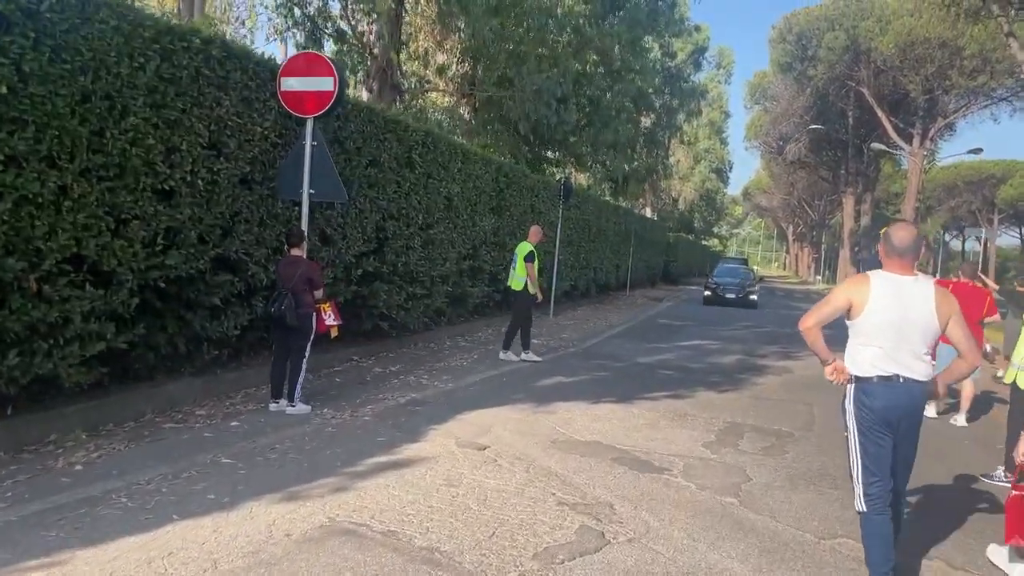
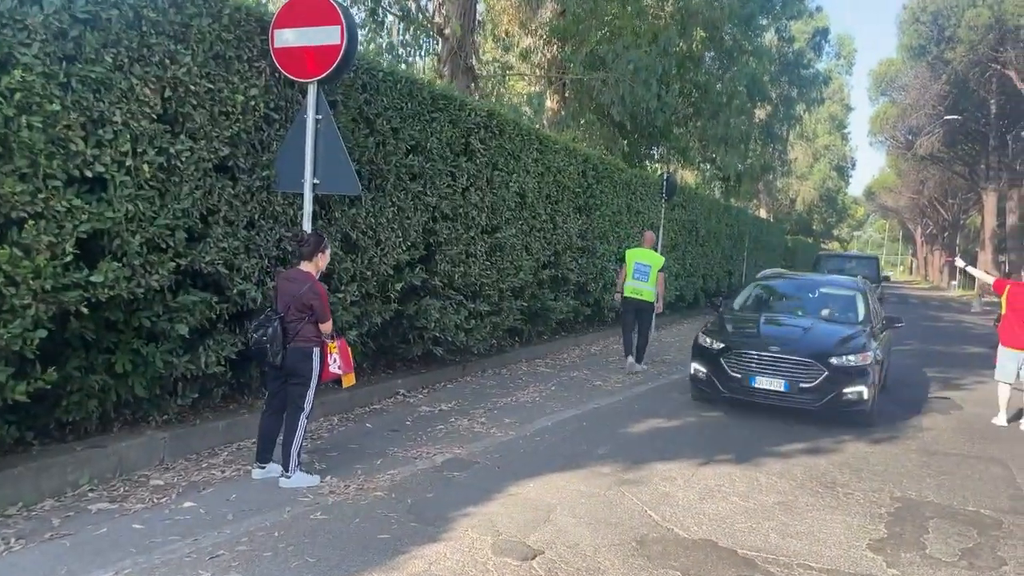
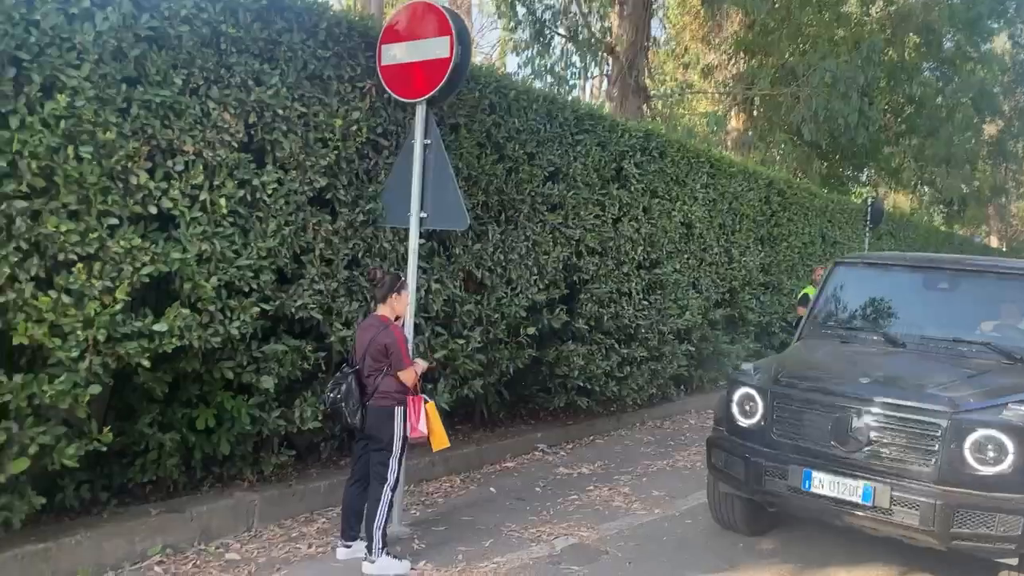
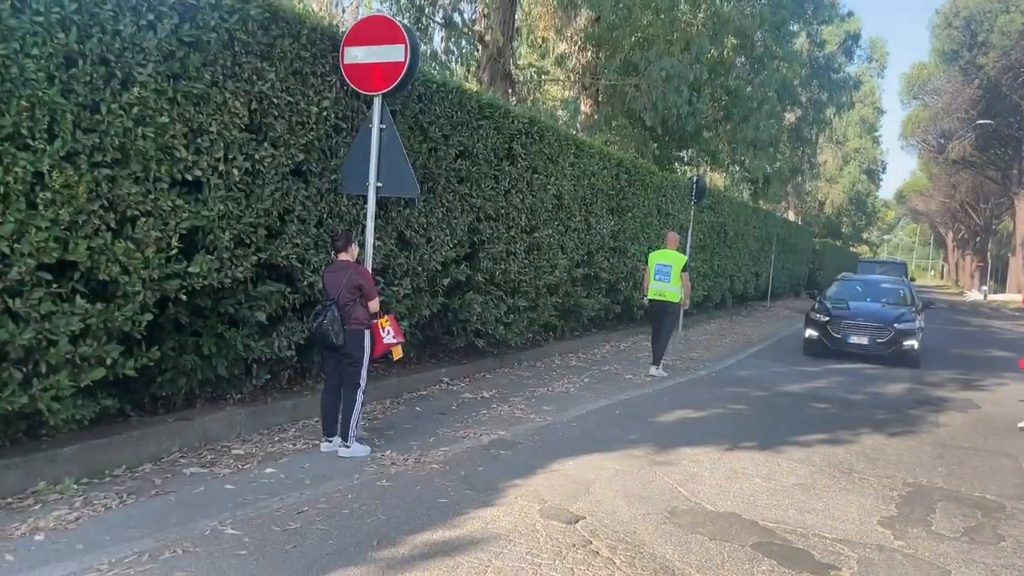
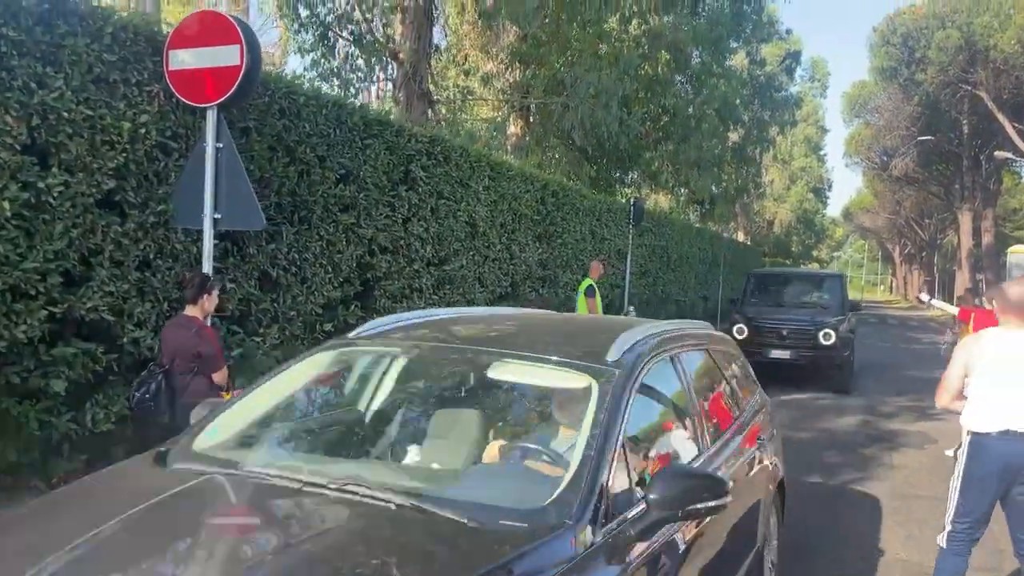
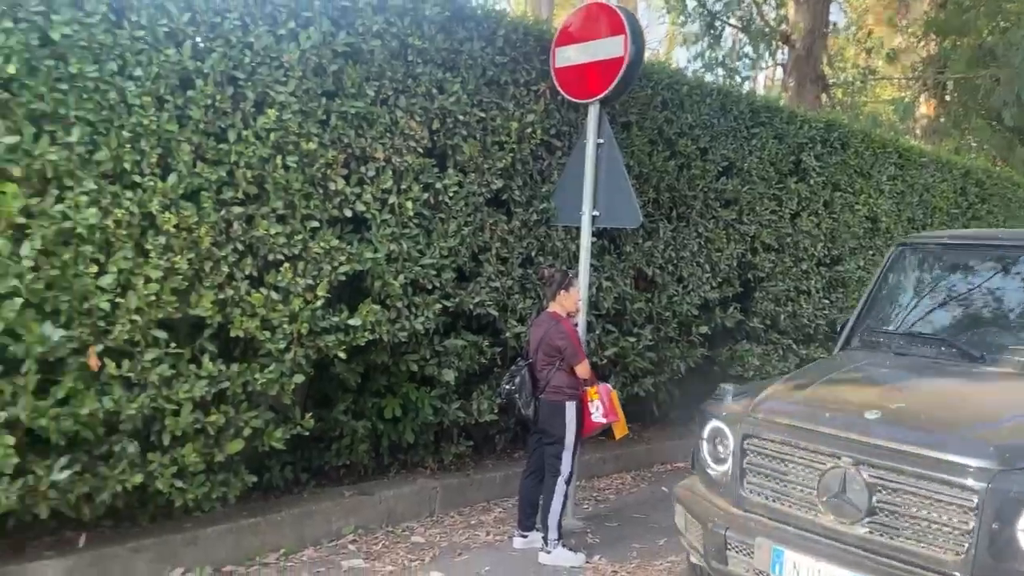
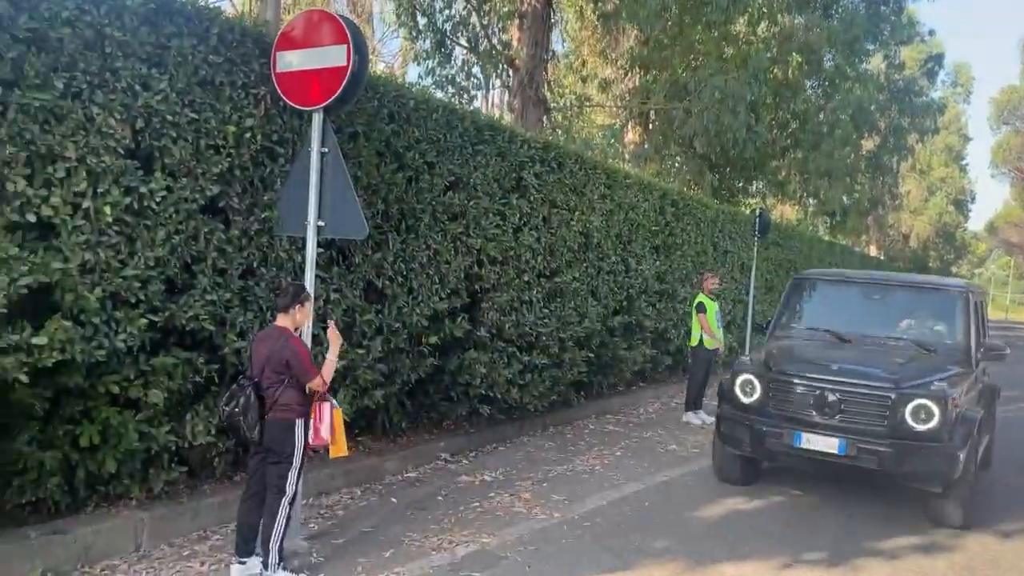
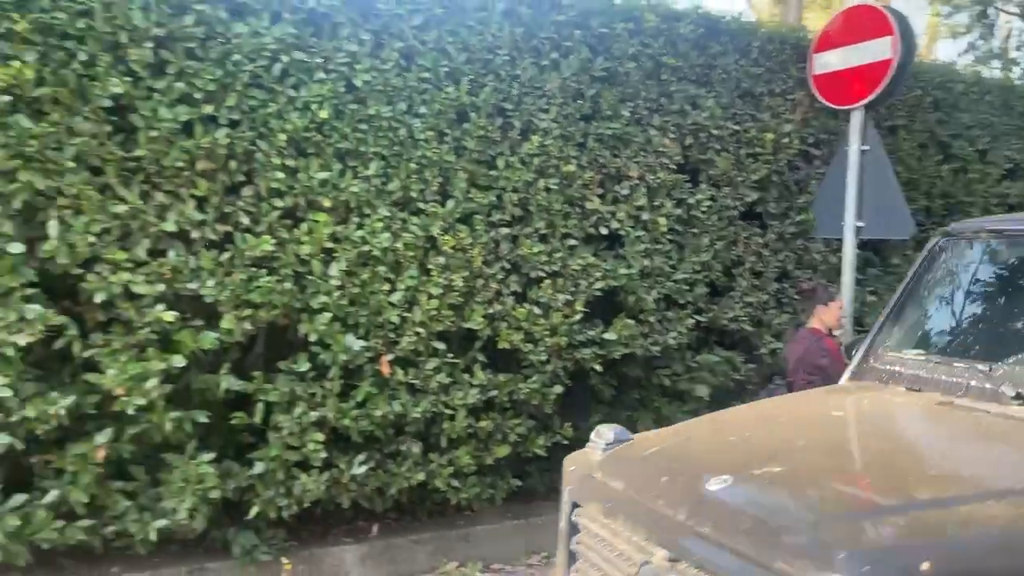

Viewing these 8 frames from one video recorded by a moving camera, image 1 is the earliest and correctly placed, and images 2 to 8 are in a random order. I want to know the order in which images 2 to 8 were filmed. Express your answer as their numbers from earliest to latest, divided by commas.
4, 2, 5, 7, 3, 6, 8
